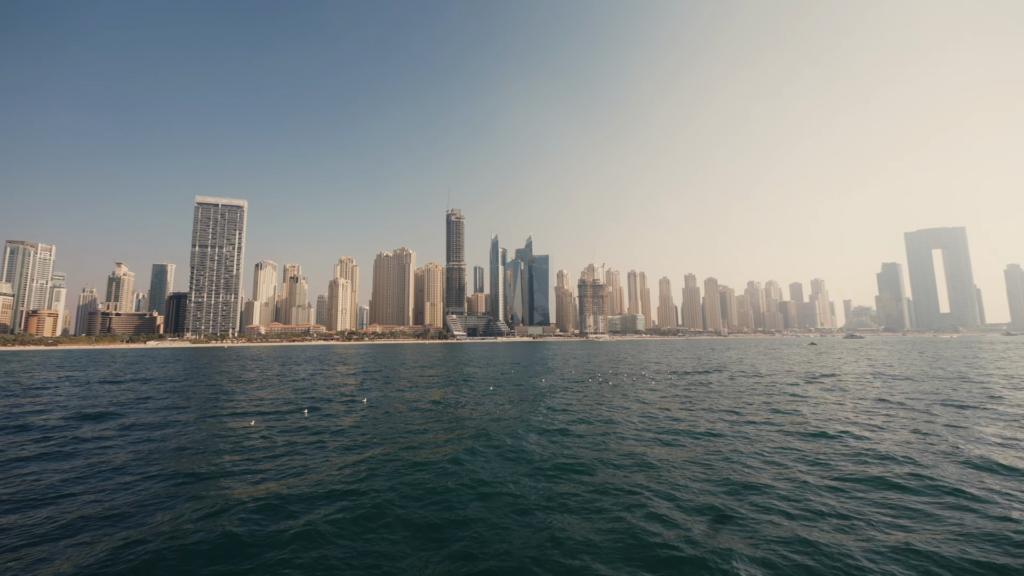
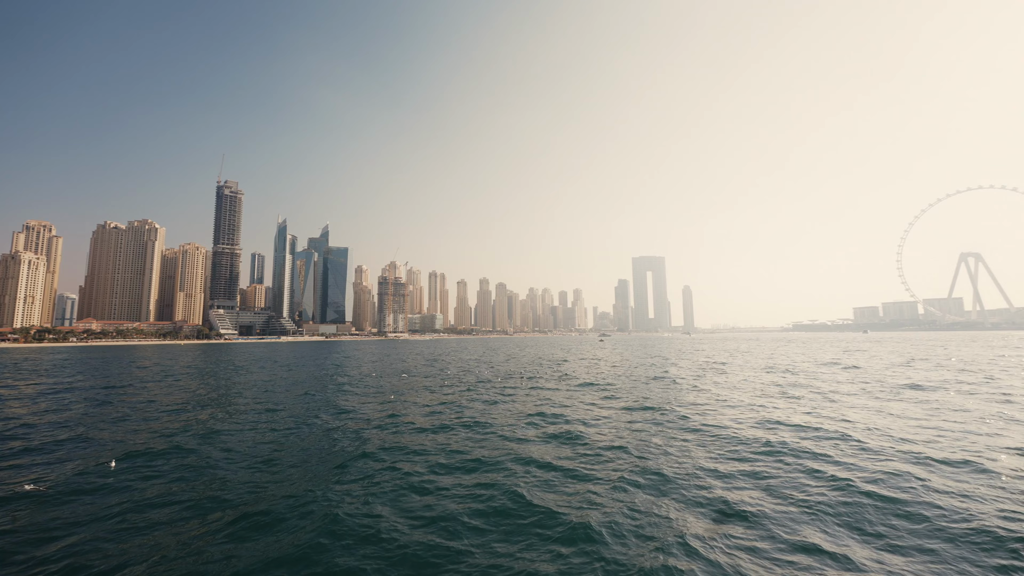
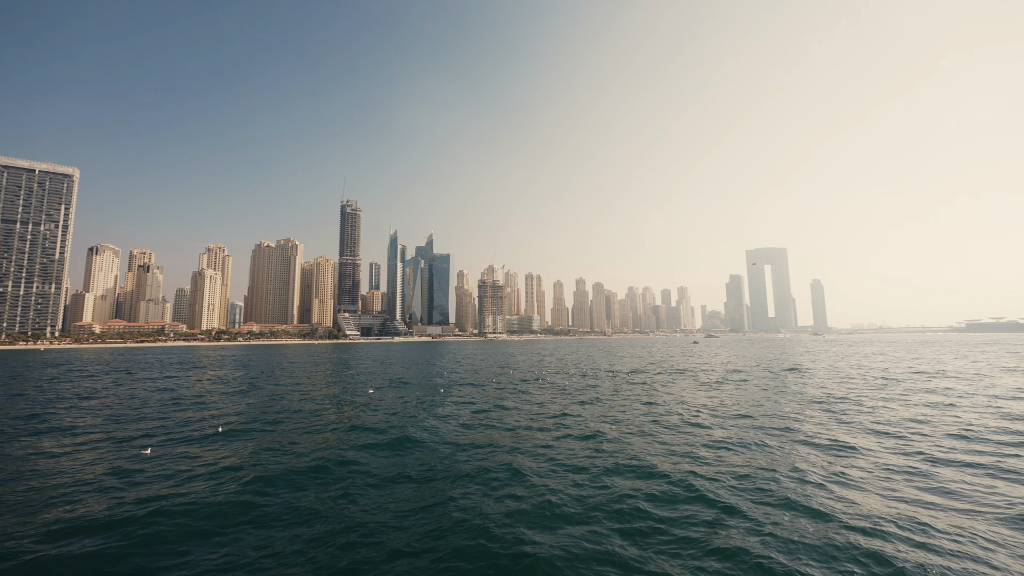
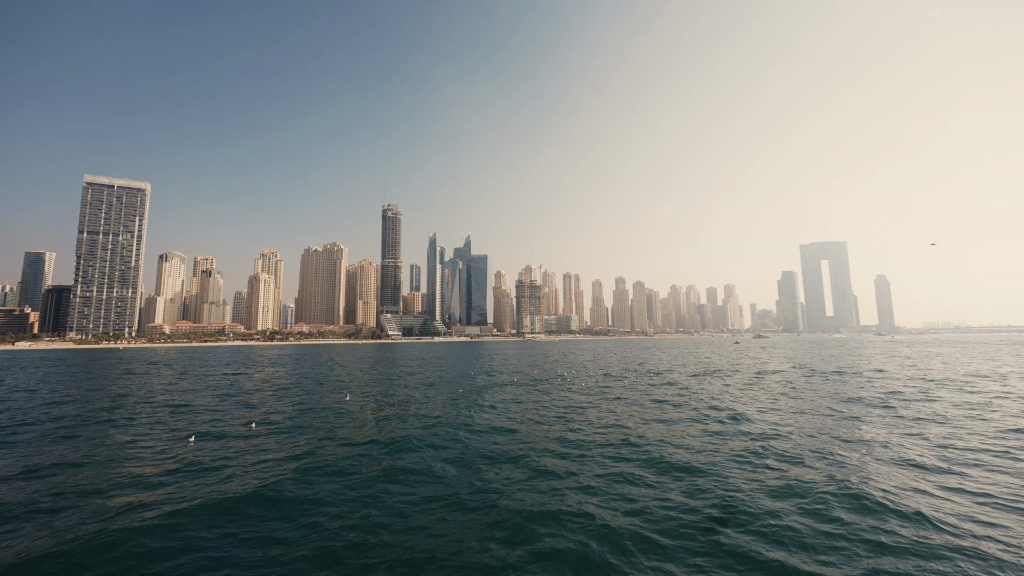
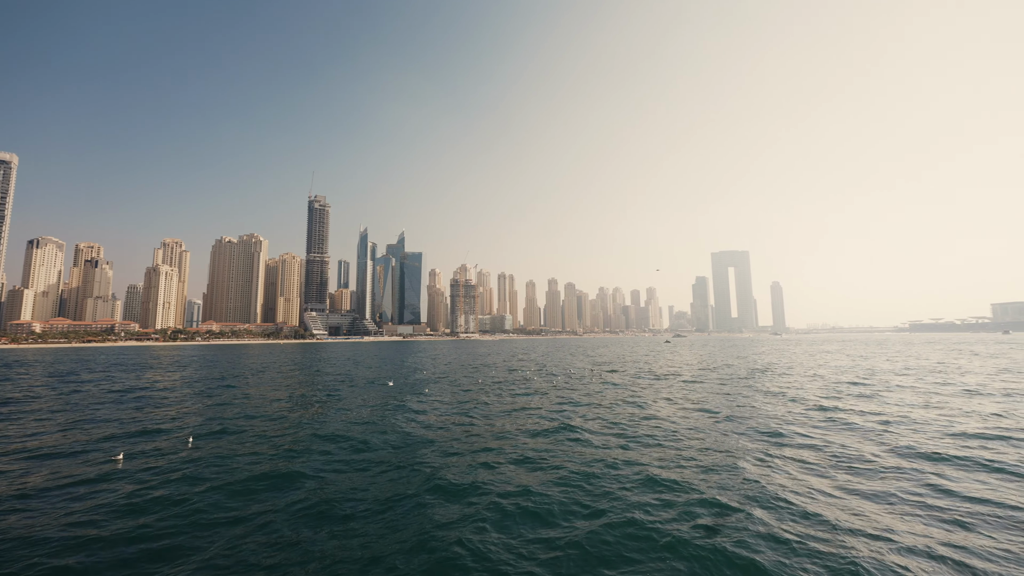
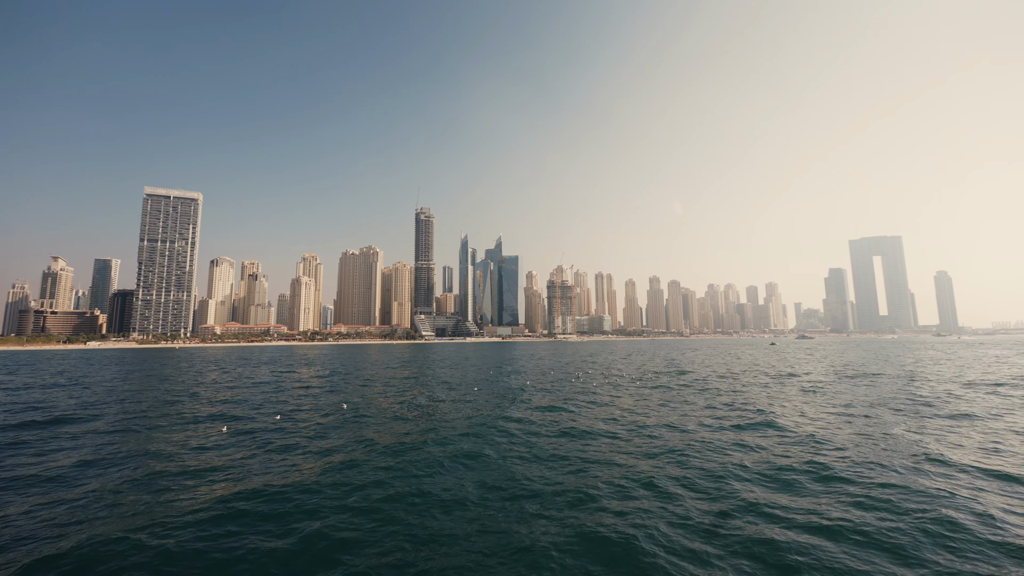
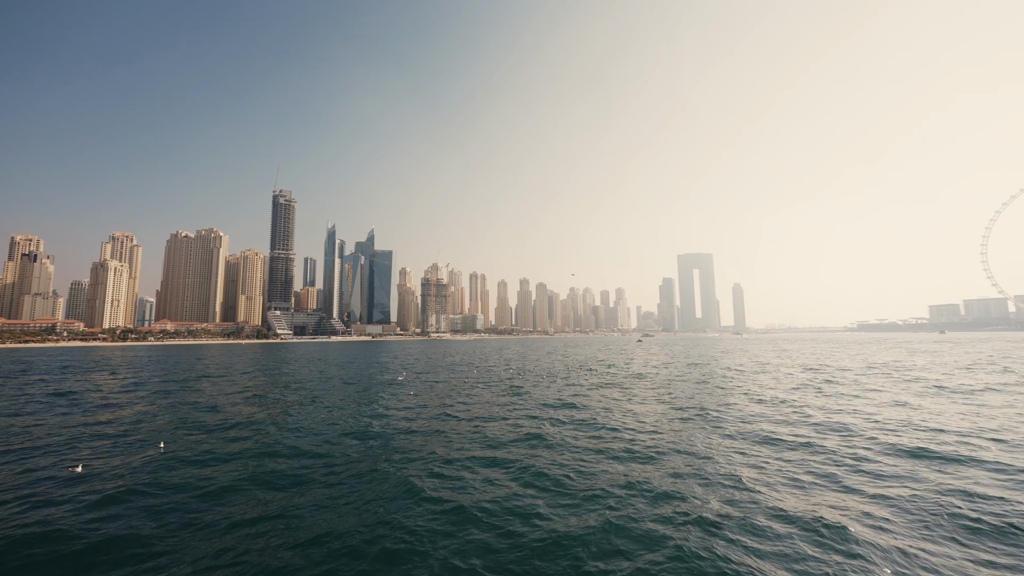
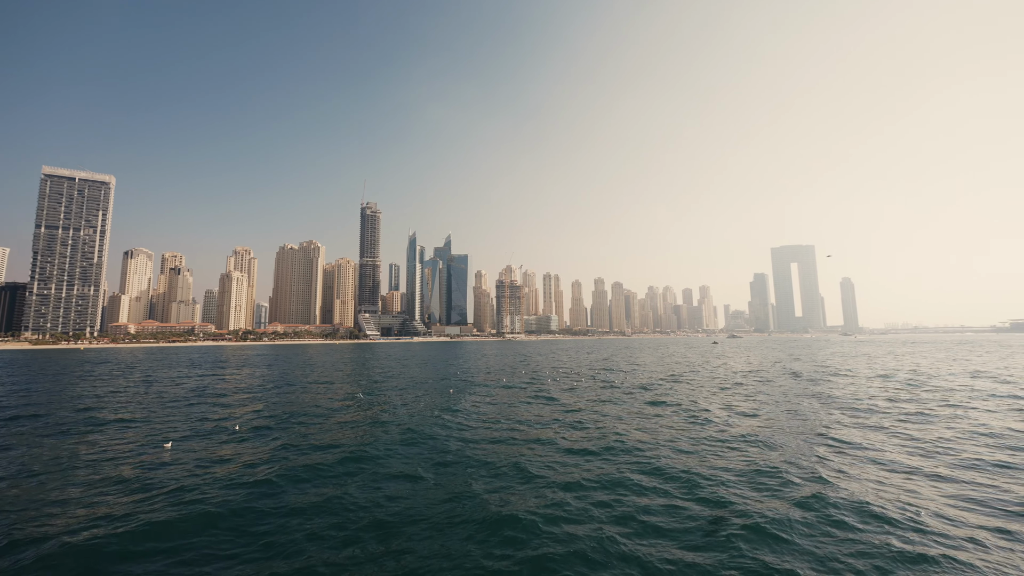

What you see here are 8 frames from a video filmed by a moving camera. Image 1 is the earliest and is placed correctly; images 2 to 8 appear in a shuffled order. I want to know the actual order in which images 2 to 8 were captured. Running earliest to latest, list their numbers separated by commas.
6, 4, 8, 3, 5, 7, 2
